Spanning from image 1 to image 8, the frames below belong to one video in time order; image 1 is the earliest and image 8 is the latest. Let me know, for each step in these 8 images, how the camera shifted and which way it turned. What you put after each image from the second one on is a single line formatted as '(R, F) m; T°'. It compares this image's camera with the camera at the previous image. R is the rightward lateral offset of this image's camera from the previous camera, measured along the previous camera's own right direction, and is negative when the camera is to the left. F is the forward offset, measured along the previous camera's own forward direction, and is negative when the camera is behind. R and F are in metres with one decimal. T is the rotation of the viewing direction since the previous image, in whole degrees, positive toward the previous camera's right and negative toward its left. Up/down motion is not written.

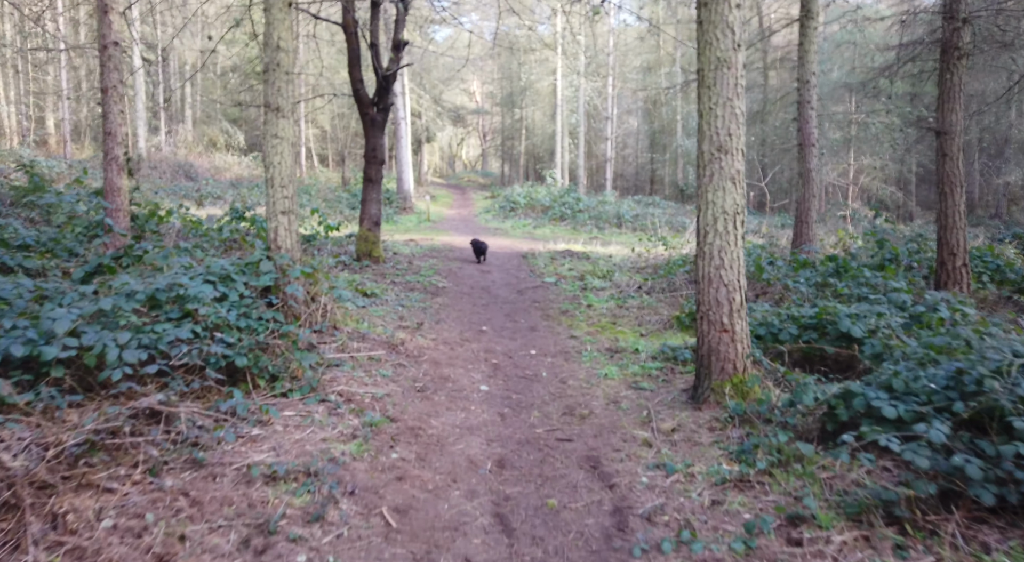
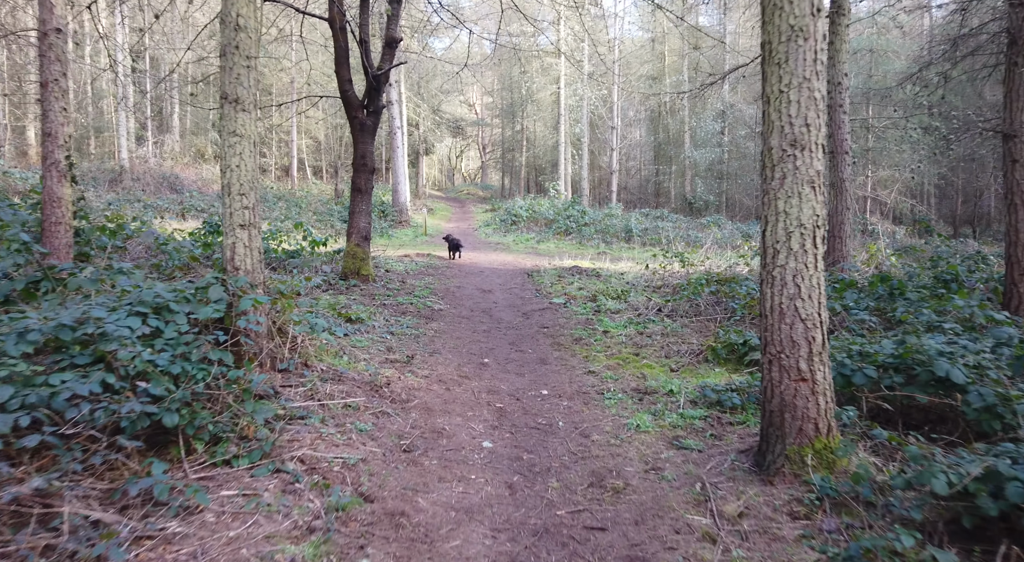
(-0.1, +1.2) m; 0°
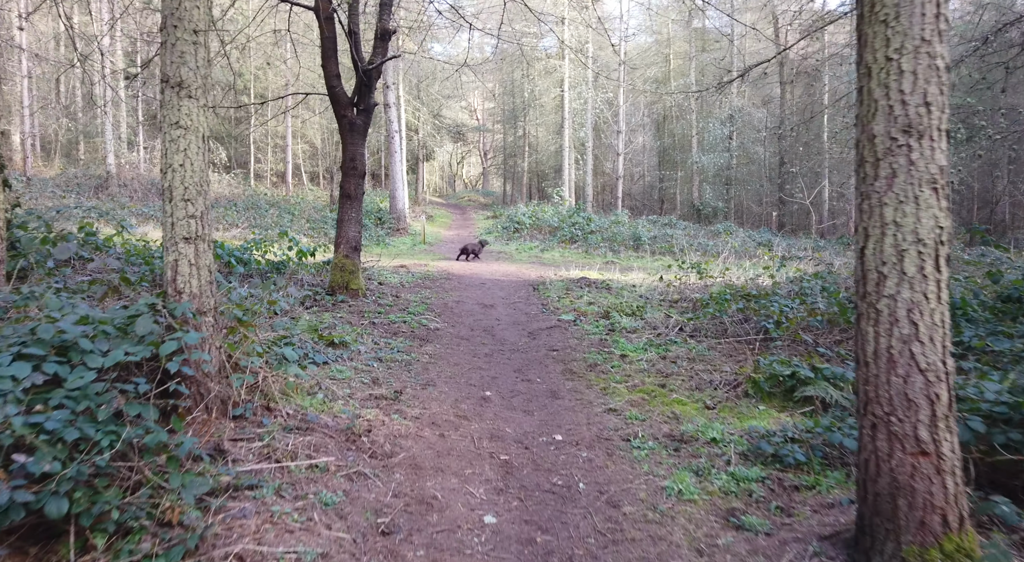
(0.0, +1.0) m; 0°
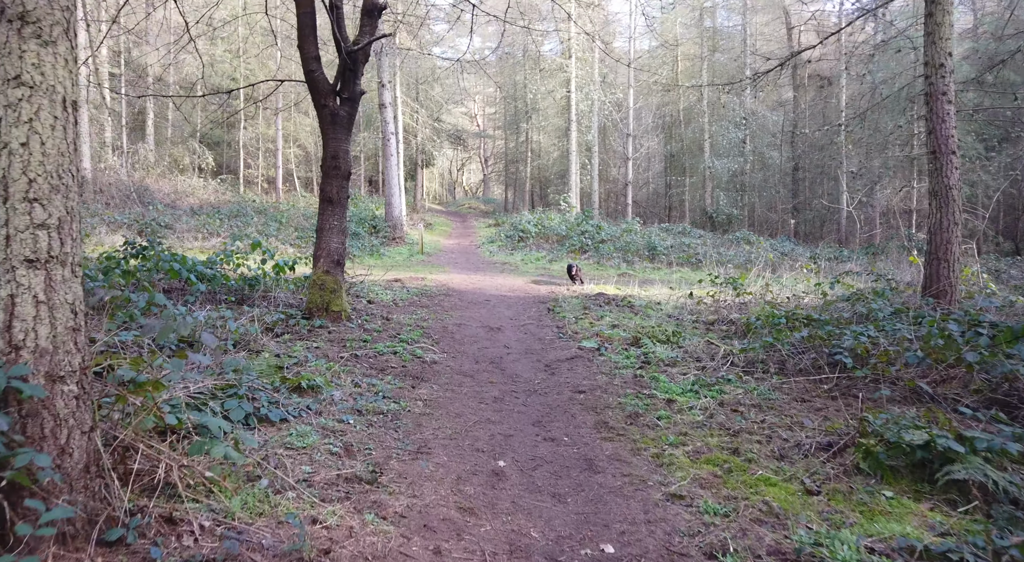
(-0.1, +1.6) m; 0°
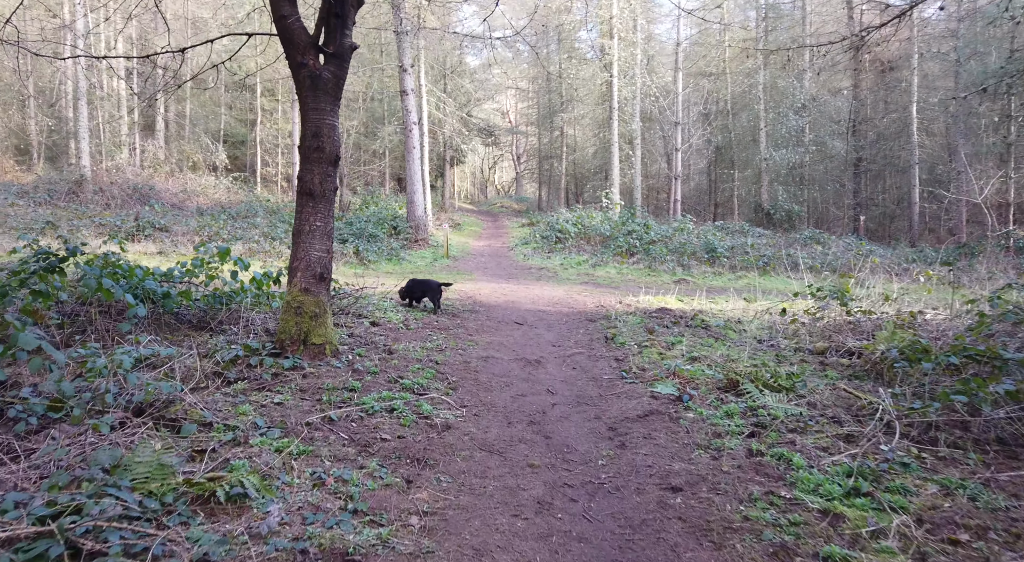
(-0.1, +2.4) m; -3°
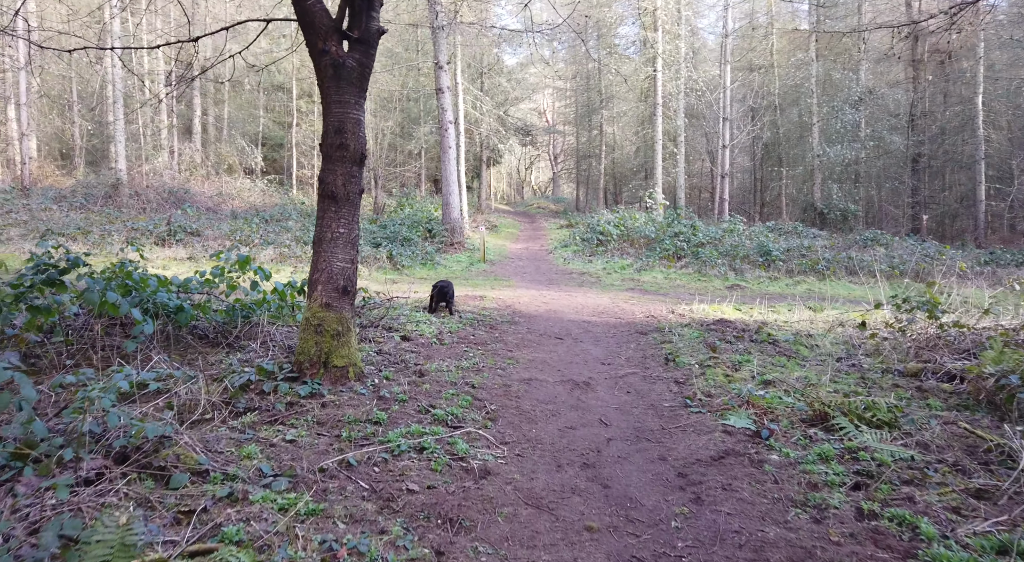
(-0.1, +0.8) m; -3°
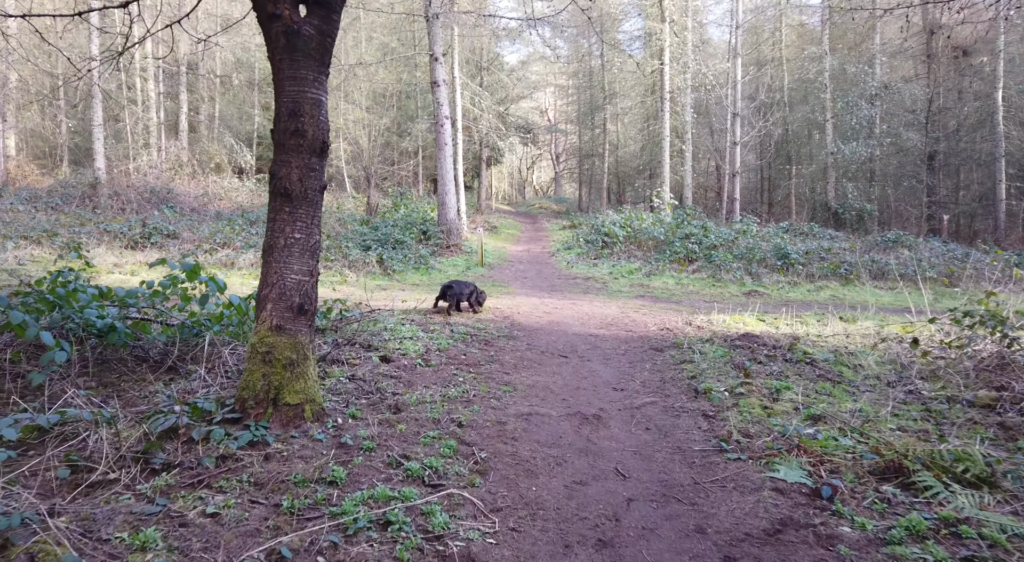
(0.0, +1.1) m; 0°
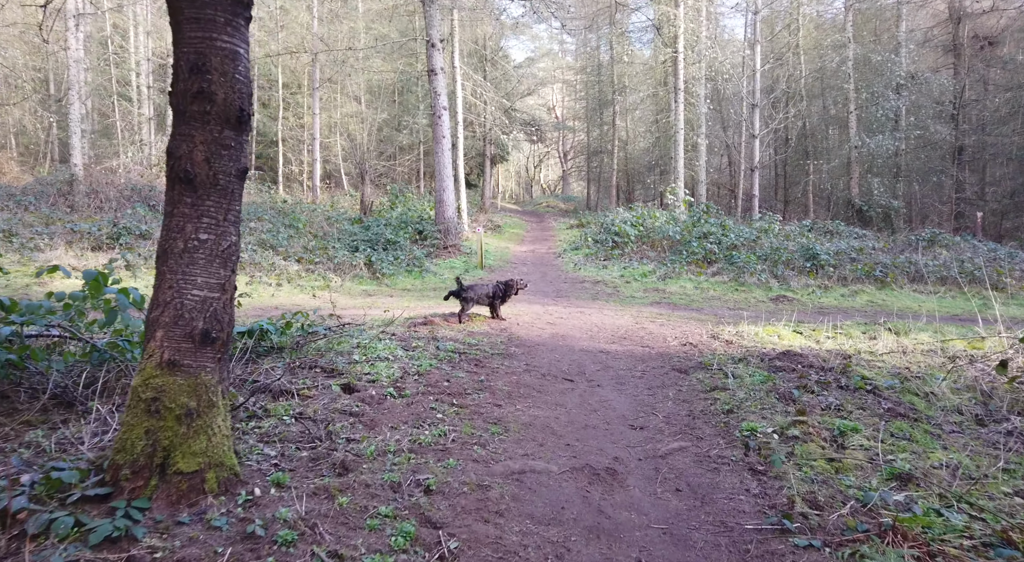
(+0.1, +1.3) m; -1°
